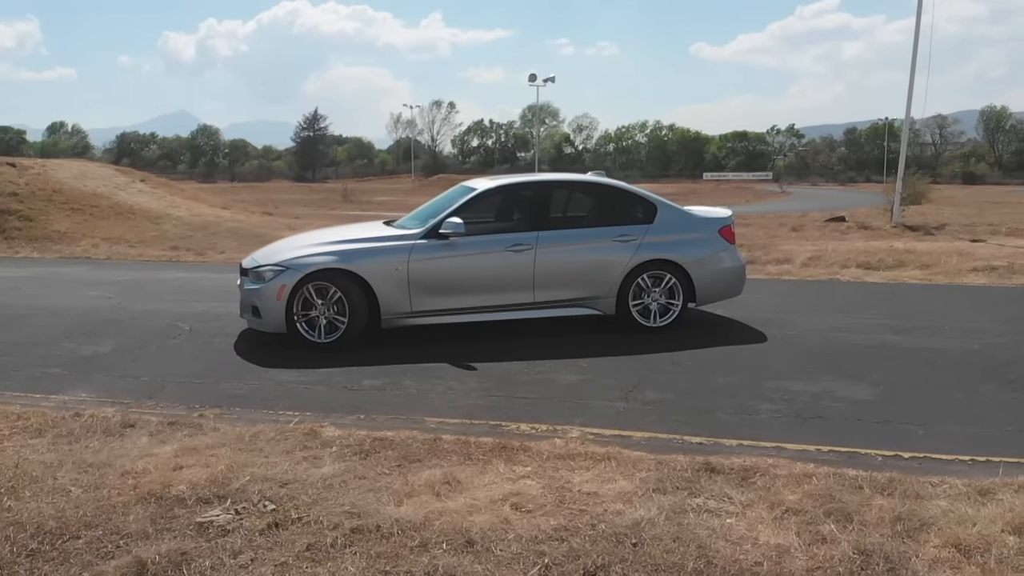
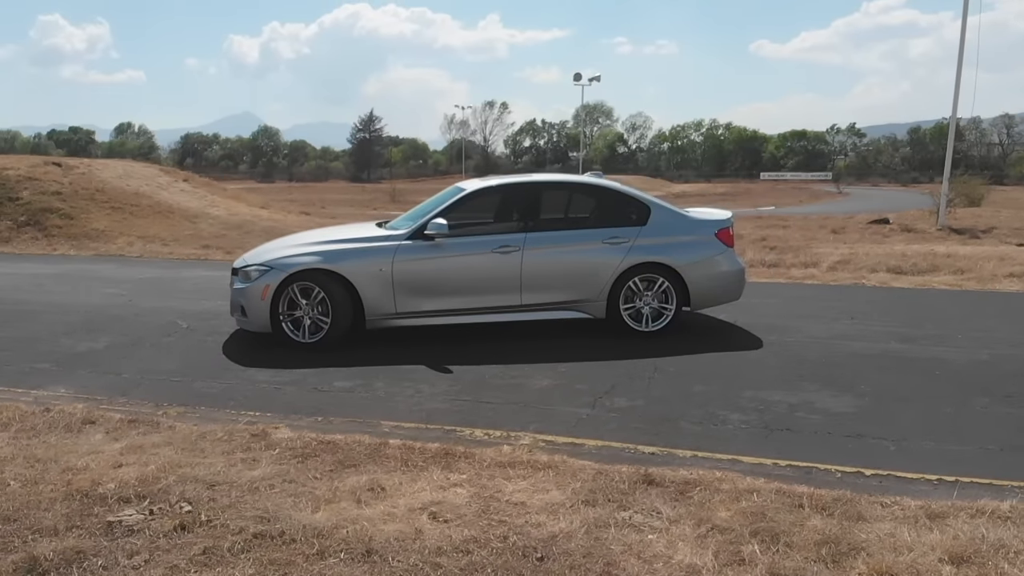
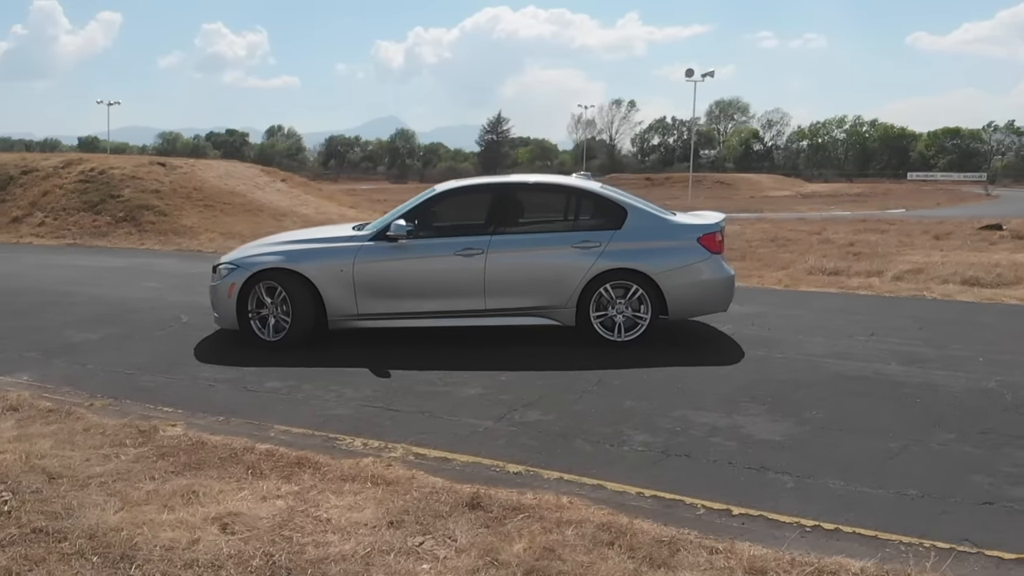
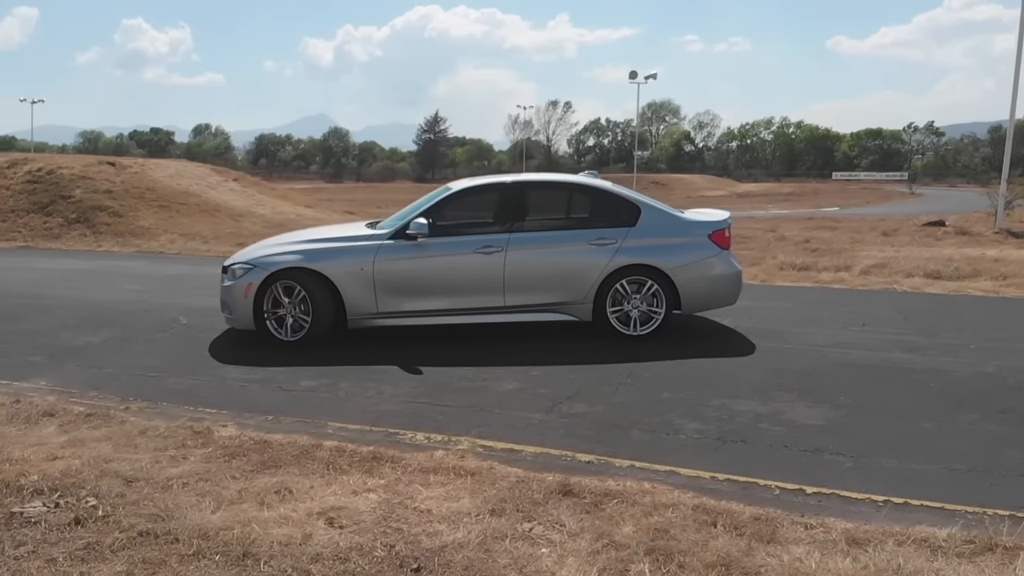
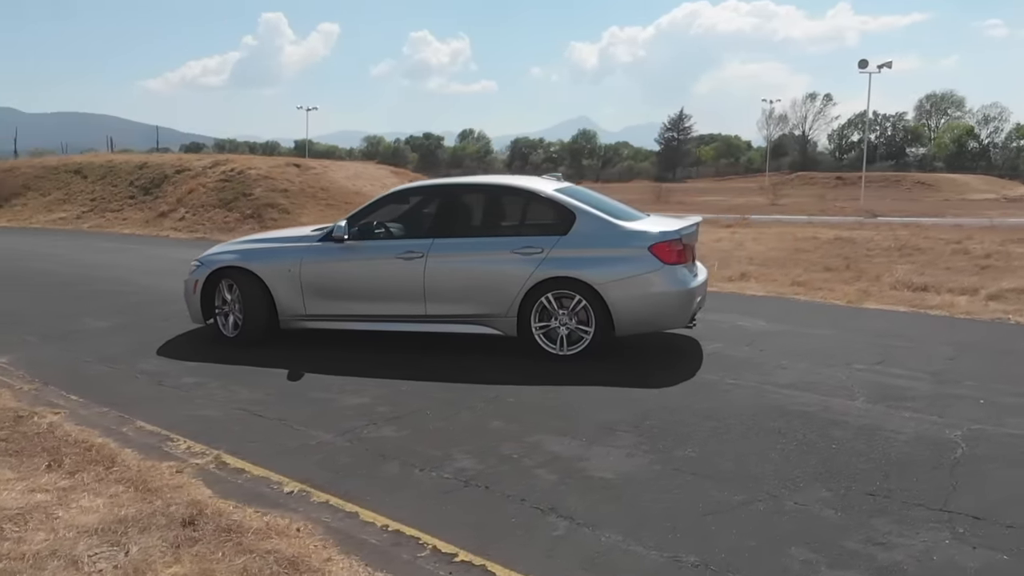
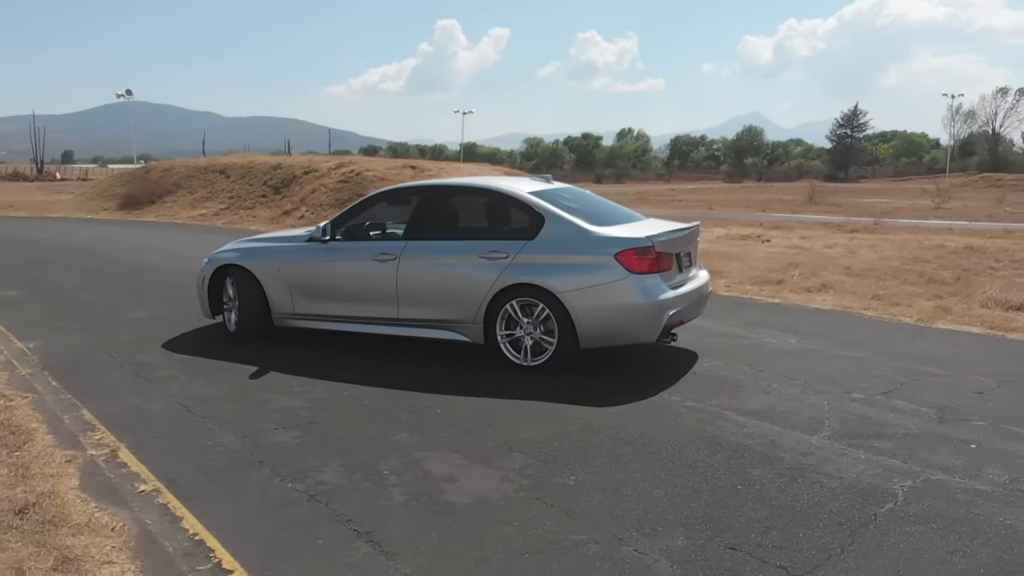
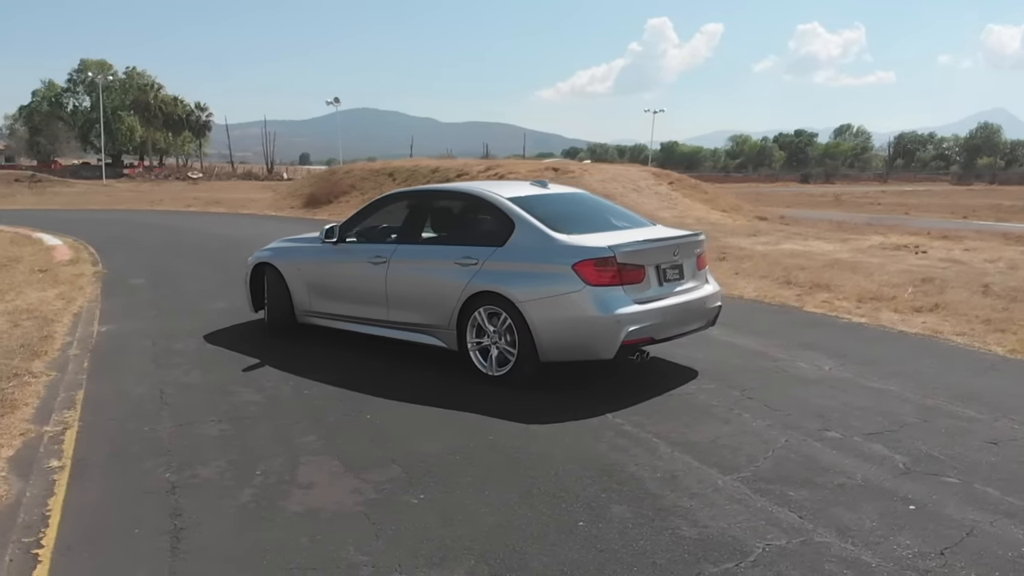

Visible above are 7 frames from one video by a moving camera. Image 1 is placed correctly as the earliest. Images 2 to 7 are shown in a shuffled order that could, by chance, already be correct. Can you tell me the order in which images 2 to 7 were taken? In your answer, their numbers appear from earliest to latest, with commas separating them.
2, 4, 3, 5, 6, 7
